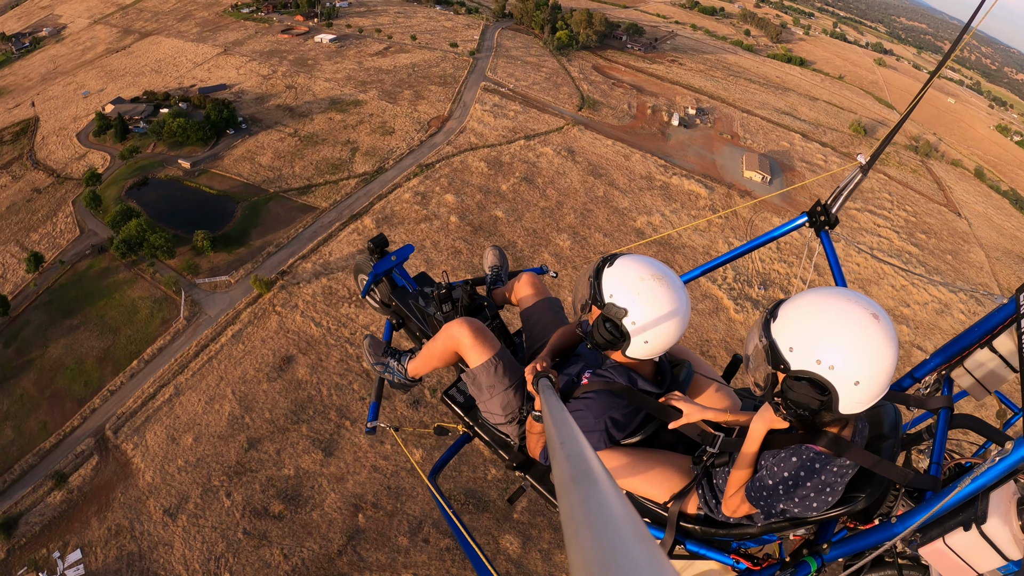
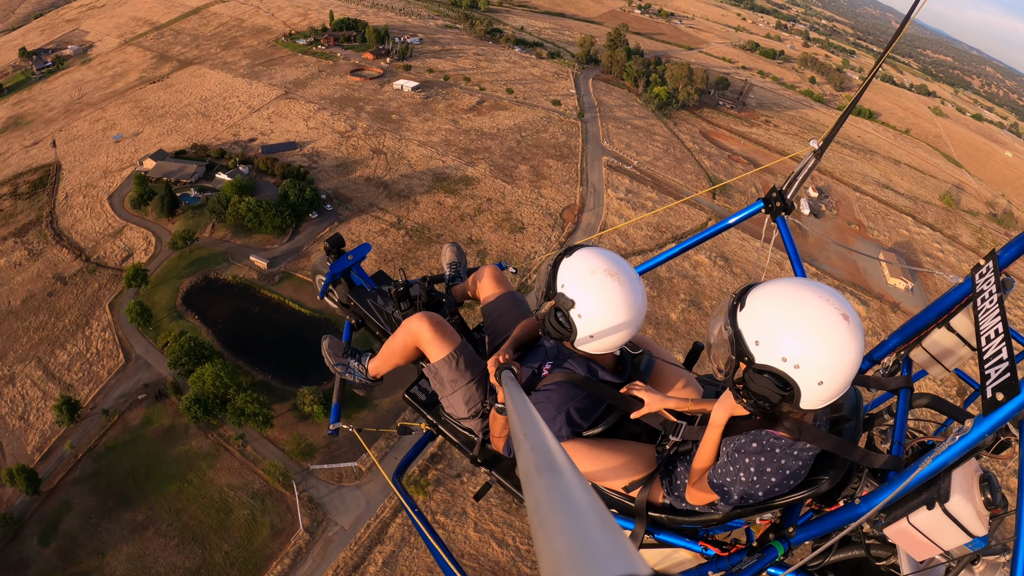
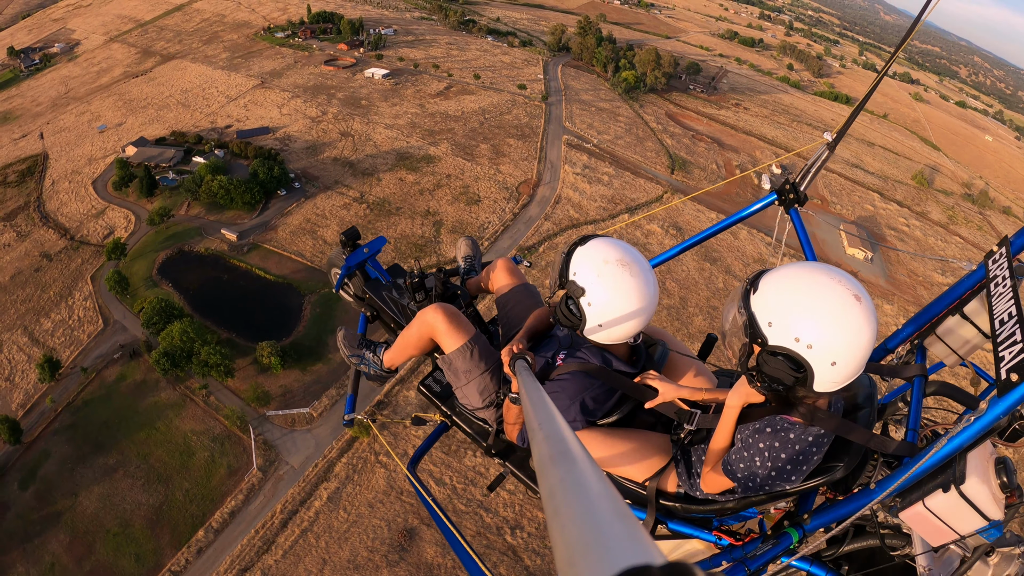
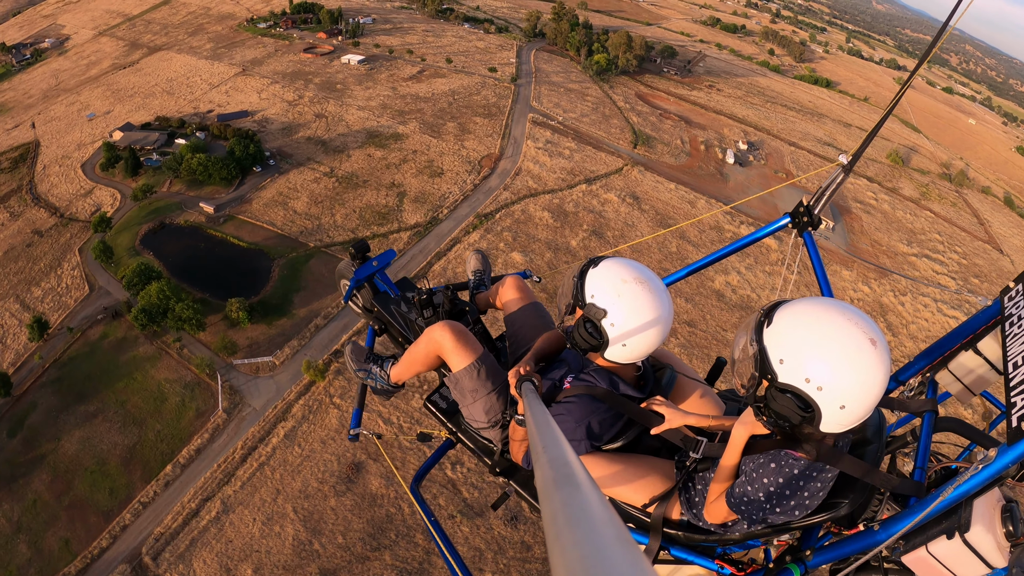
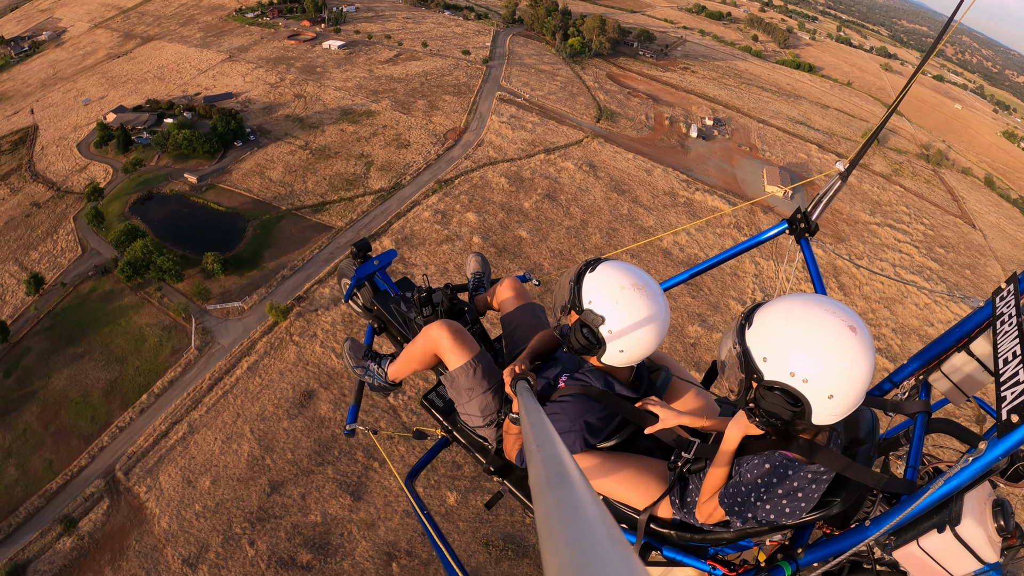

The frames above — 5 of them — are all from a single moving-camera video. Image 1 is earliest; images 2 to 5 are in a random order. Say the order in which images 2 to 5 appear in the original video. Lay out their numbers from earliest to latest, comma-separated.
5, 4, 3, 2
